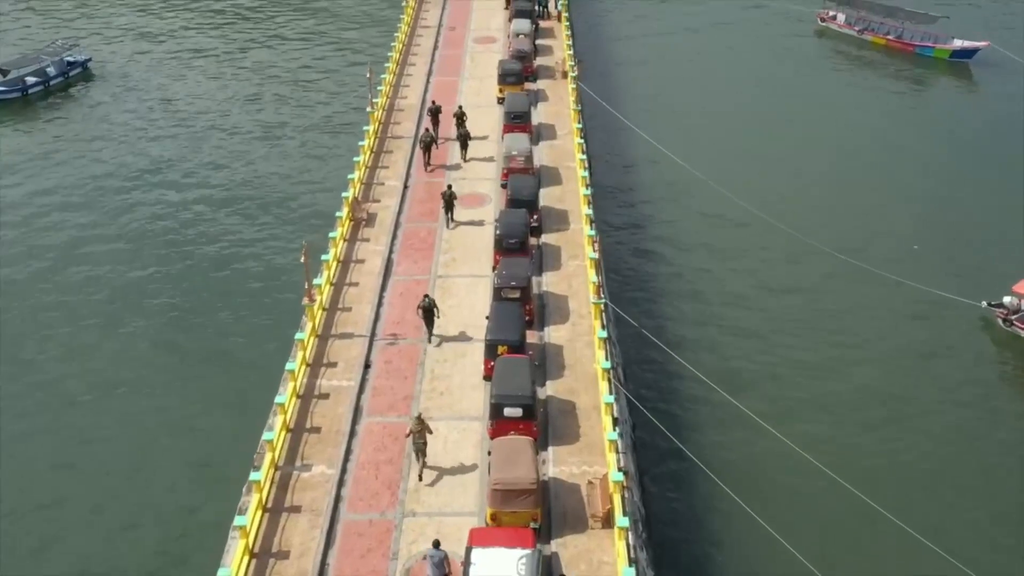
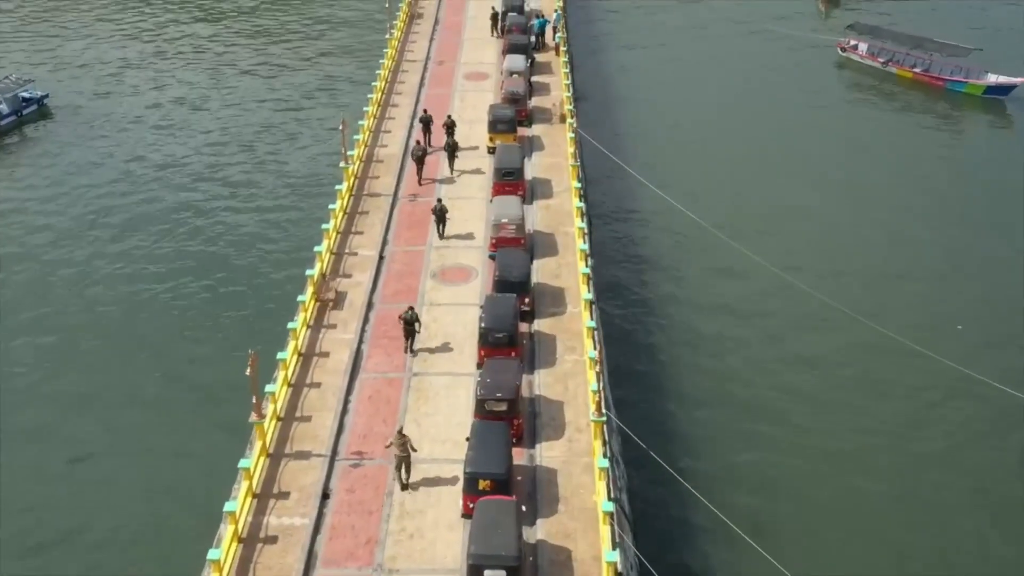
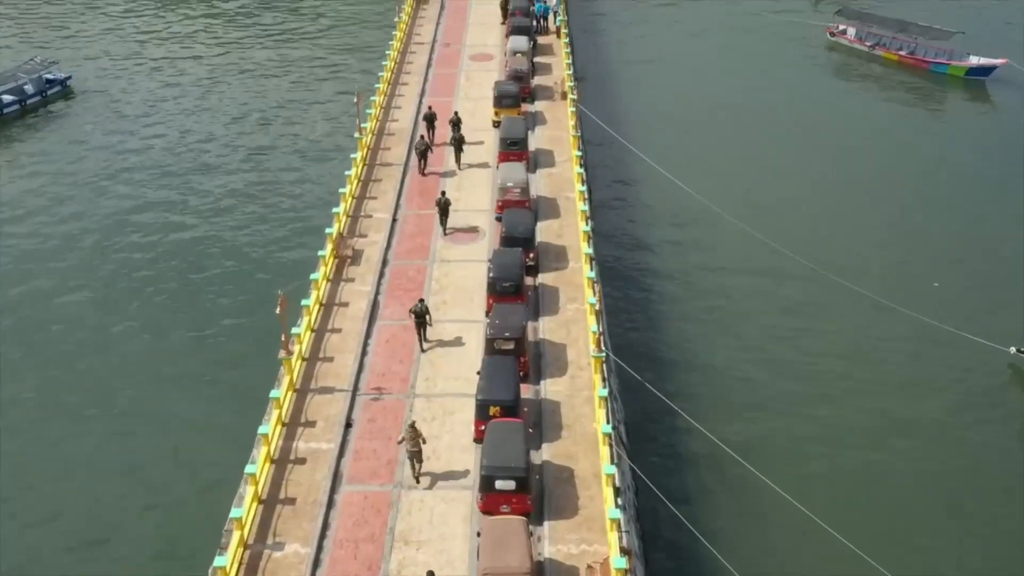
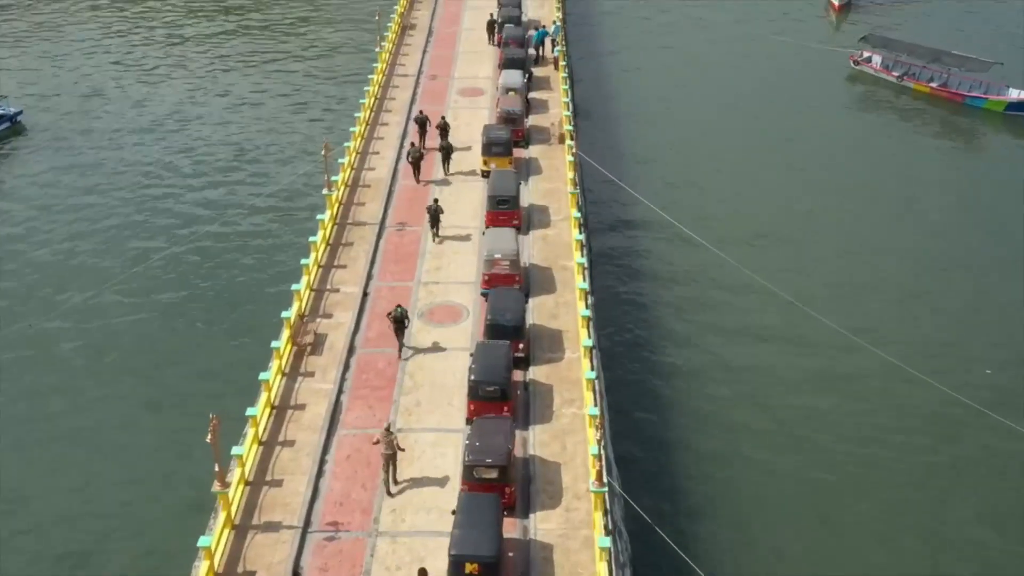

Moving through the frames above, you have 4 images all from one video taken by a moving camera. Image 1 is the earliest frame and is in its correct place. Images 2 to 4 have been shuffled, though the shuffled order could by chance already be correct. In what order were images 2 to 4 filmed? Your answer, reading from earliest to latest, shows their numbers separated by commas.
3, 2, 4
